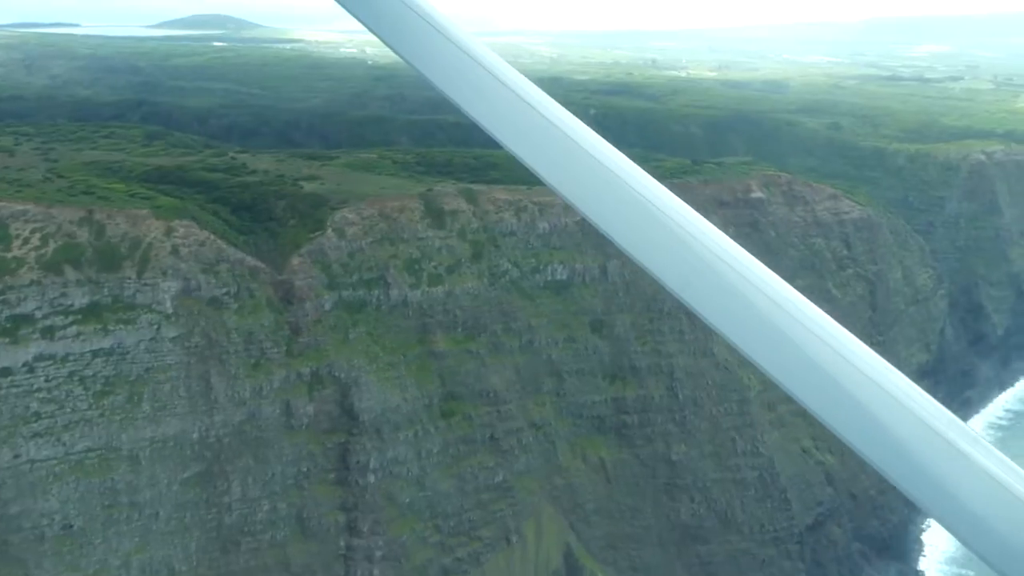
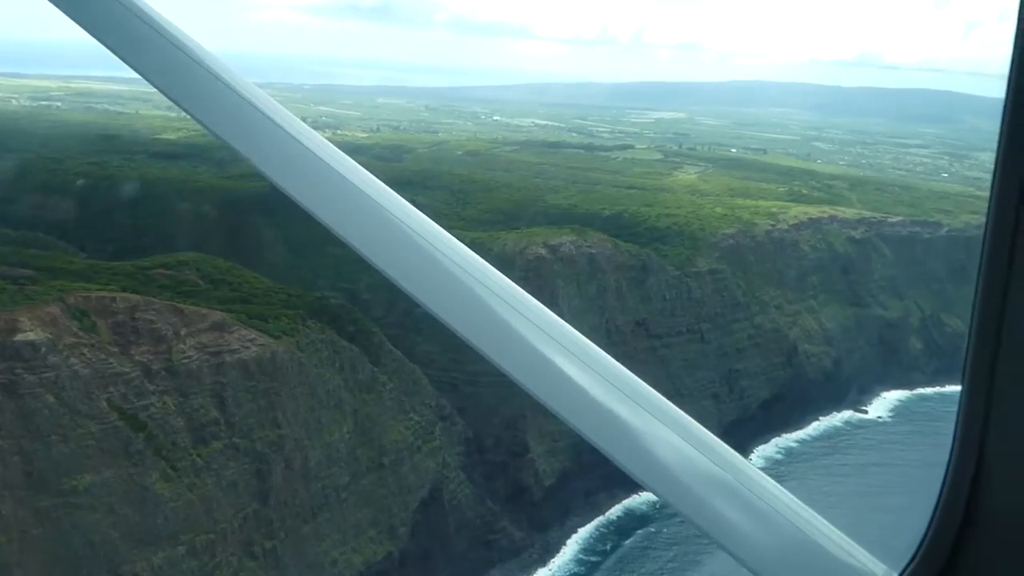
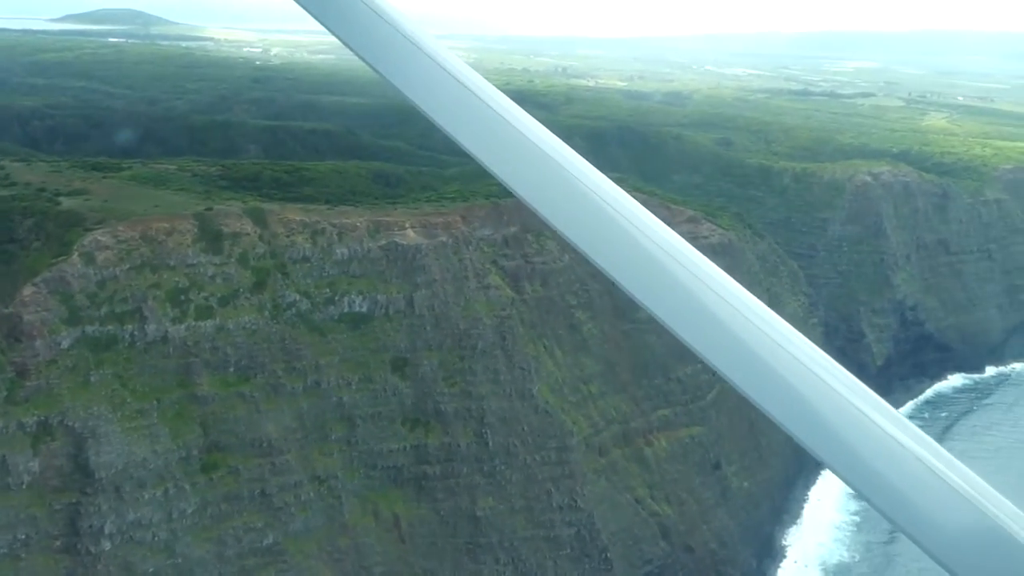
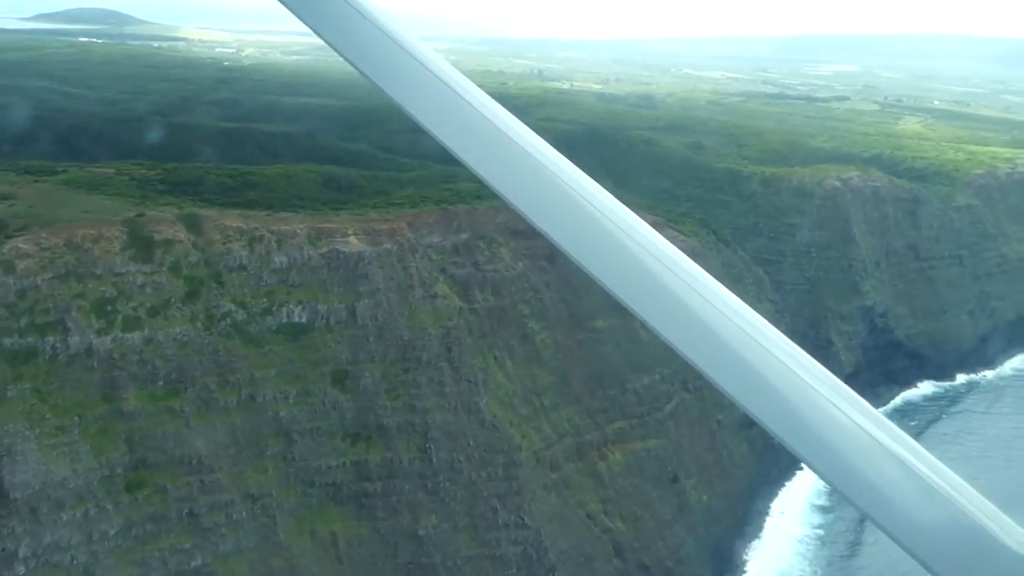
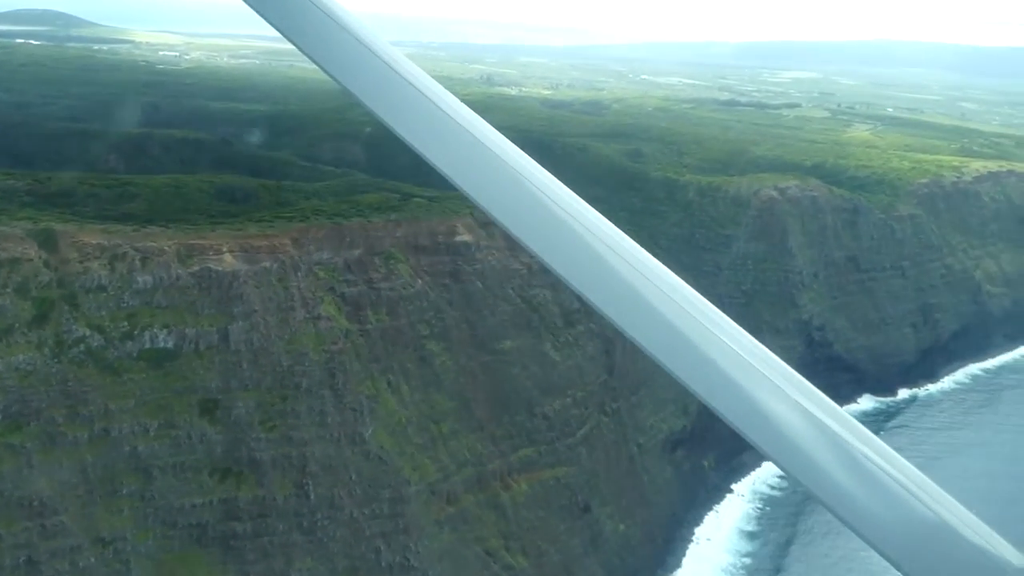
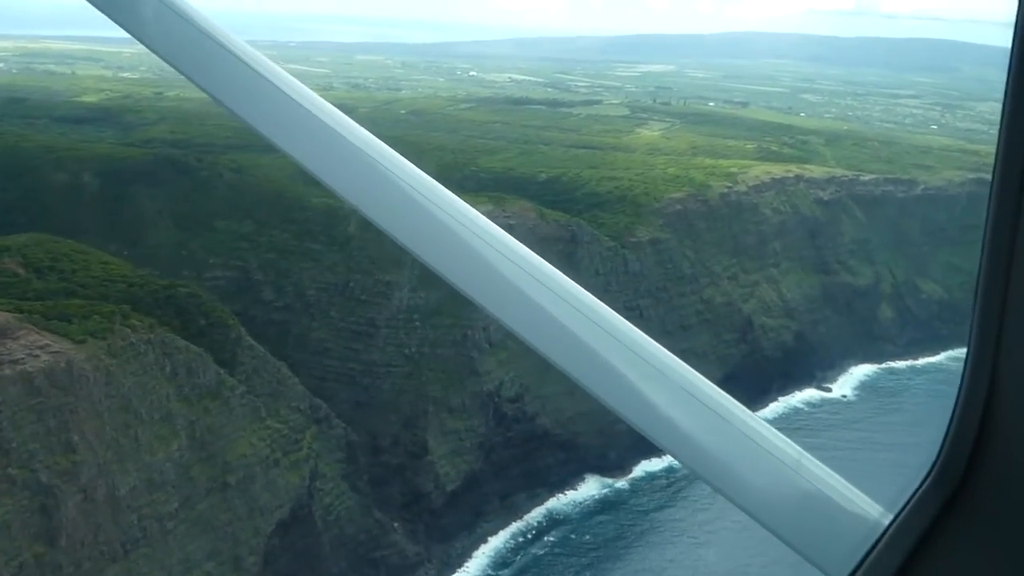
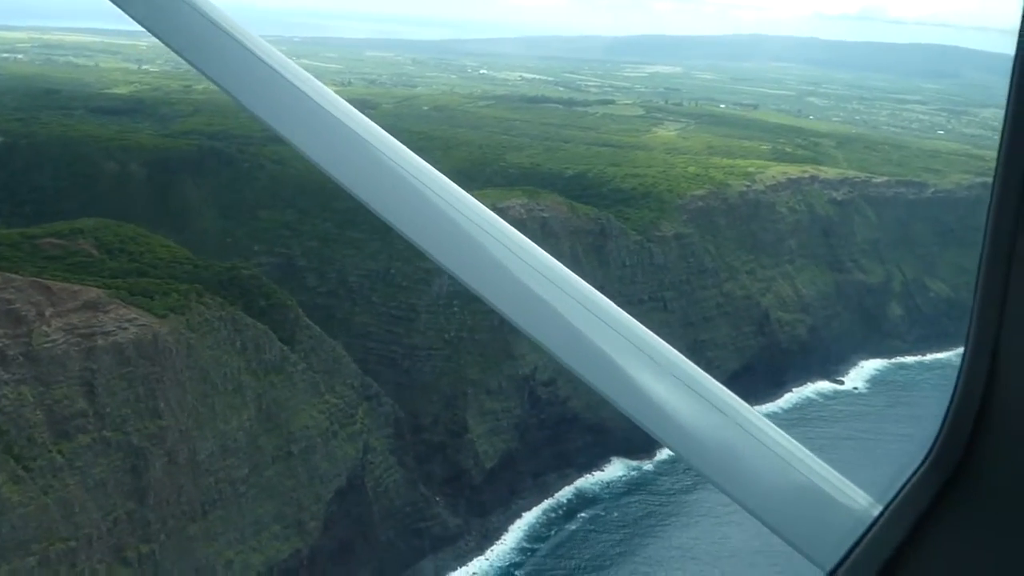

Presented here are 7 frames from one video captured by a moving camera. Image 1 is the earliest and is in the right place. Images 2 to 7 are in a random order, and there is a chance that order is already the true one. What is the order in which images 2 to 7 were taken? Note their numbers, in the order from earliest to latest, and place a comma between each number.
3, 4, 5, 2, 7, 6
